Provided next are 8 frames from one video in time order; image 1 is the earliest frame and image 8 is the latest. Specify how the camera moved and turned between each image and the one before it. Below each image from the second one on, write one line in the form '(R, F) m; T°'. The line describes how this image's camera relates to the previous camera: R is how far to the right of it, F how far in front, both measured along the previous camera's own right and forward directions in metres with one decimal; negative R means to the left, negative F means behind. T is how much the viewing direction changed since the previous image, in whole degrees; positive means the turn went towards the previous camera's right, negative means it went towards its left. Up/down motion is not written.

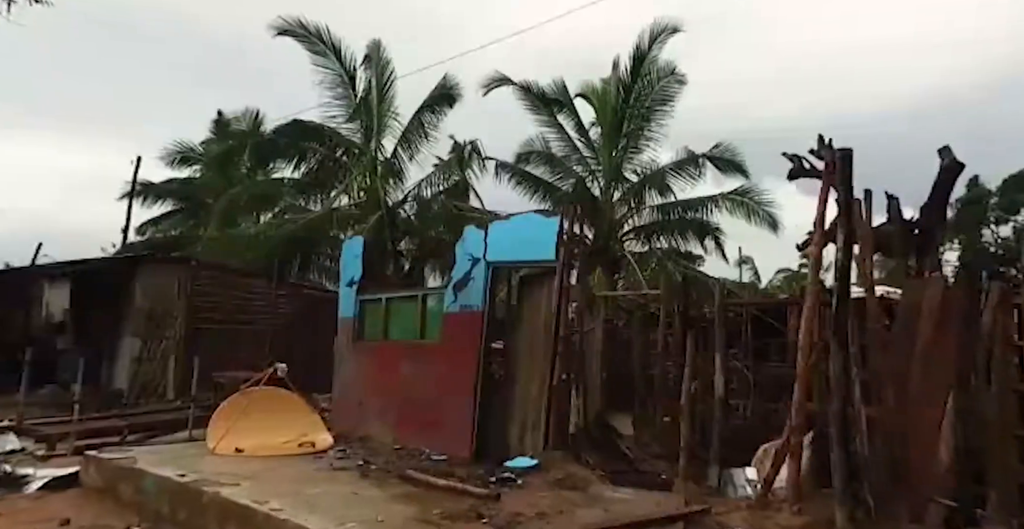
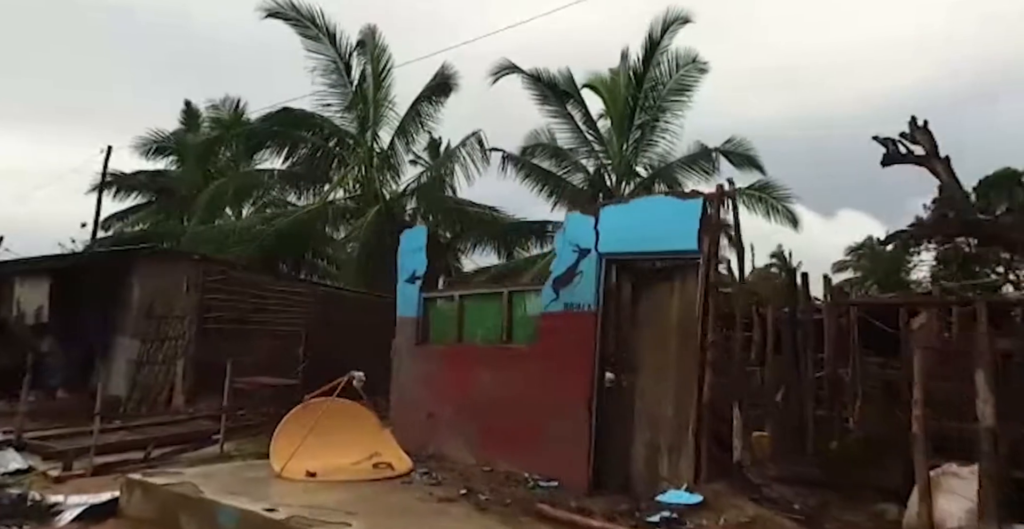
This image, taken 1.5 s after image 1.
(-0.9, +0.7) m; +2°
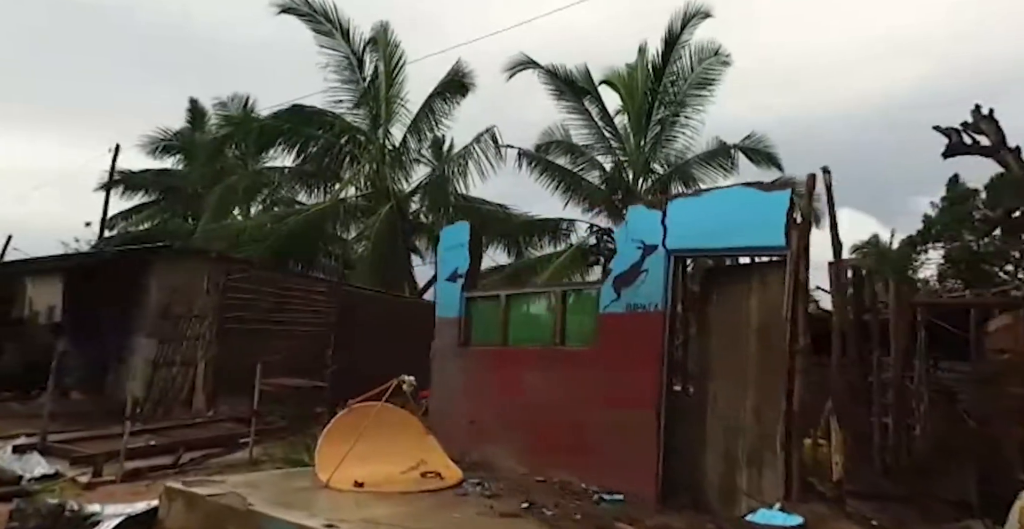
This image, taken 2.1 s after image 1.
(-0.4, +0.2) m; 0°
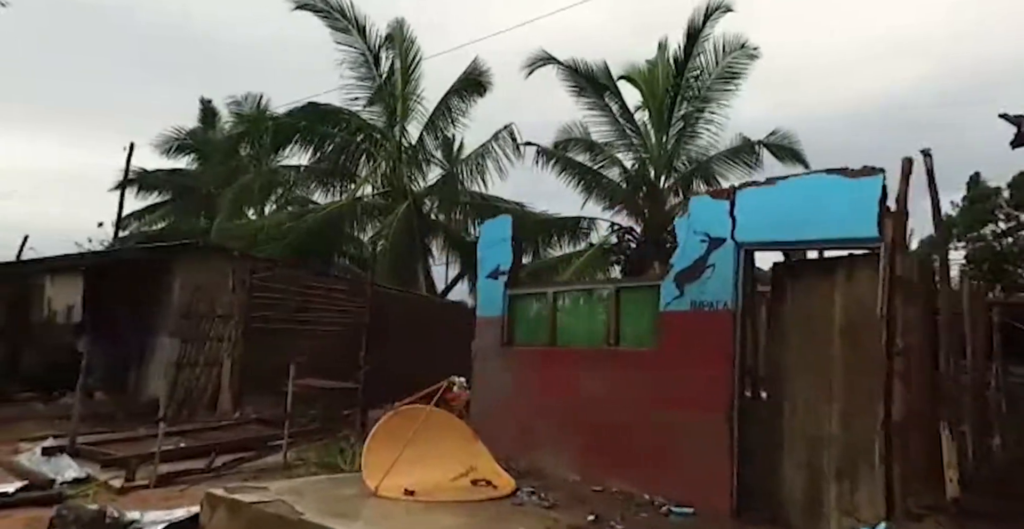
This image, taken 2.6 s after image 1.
(-0.3, +0.2) m; -1°
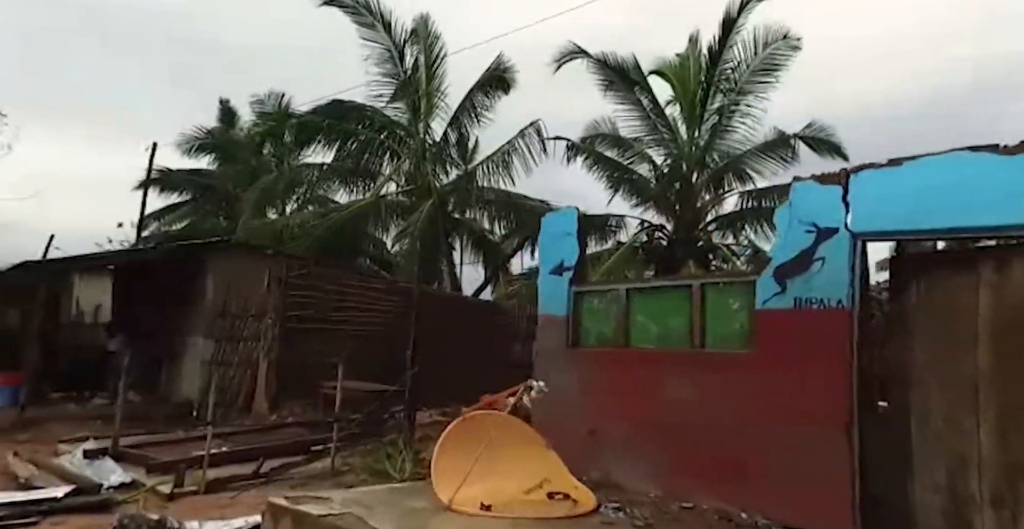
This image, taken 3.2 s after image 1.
(-0.4, +0.3) m; -1°
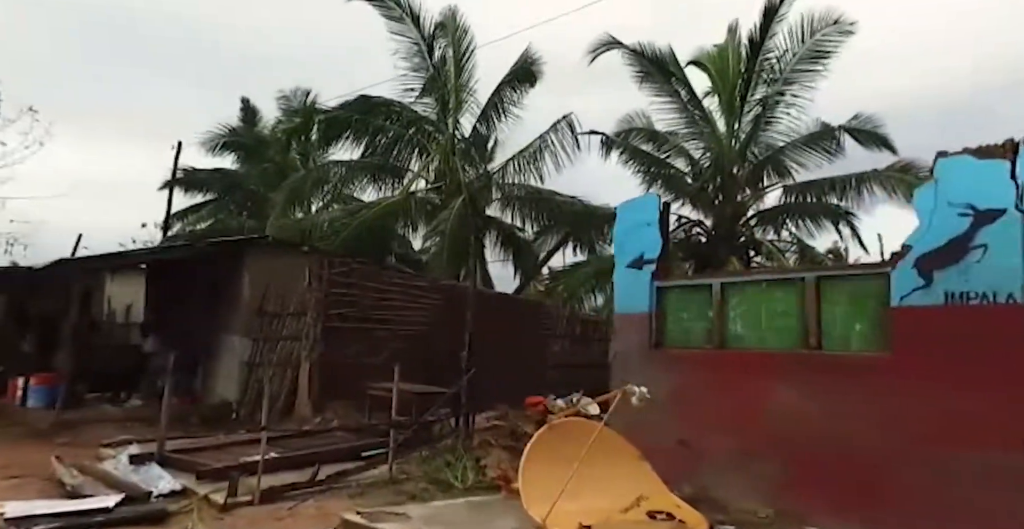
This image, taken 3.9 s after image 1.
(-0.4, +0.4) m; -2°
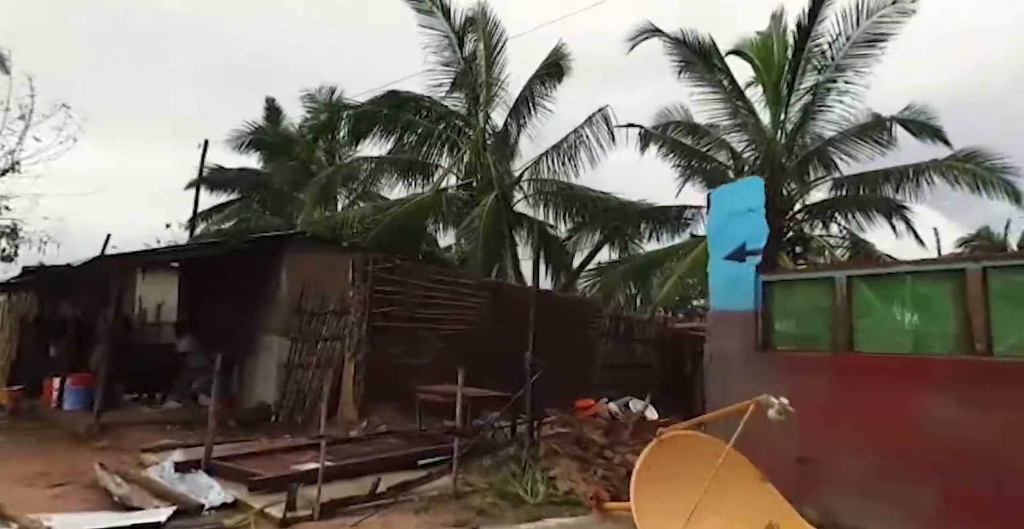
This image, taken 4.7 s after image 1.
(-0.4, +0.5) m; -2°
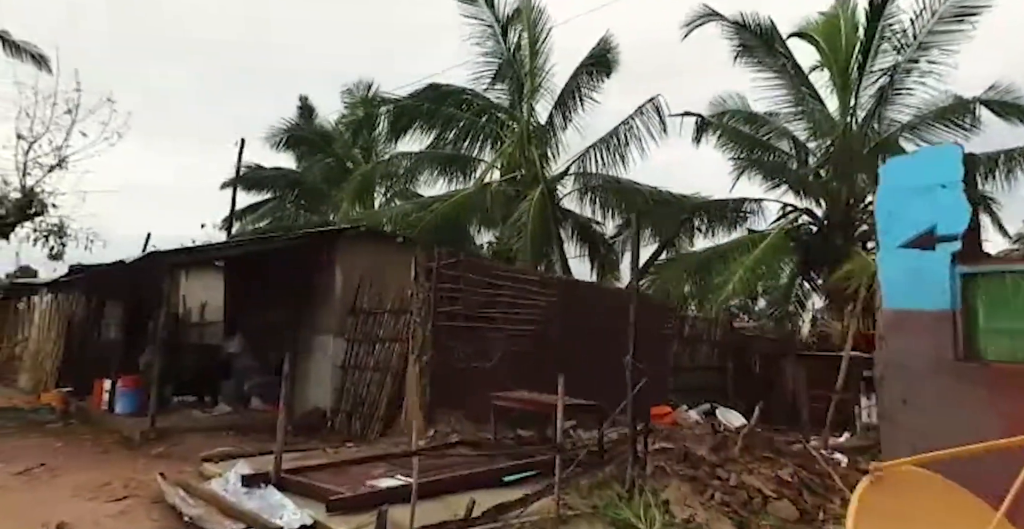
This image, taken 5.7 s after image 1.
(-0.6, +0.7) m; -2°
